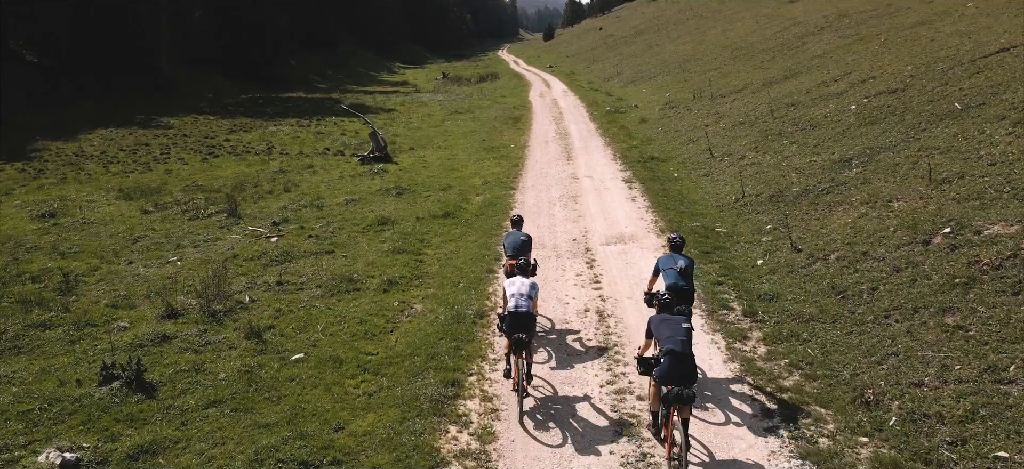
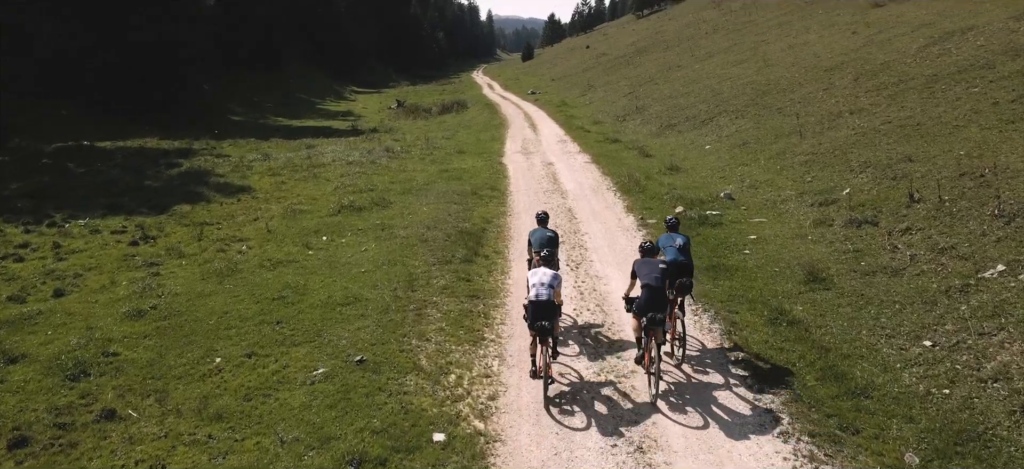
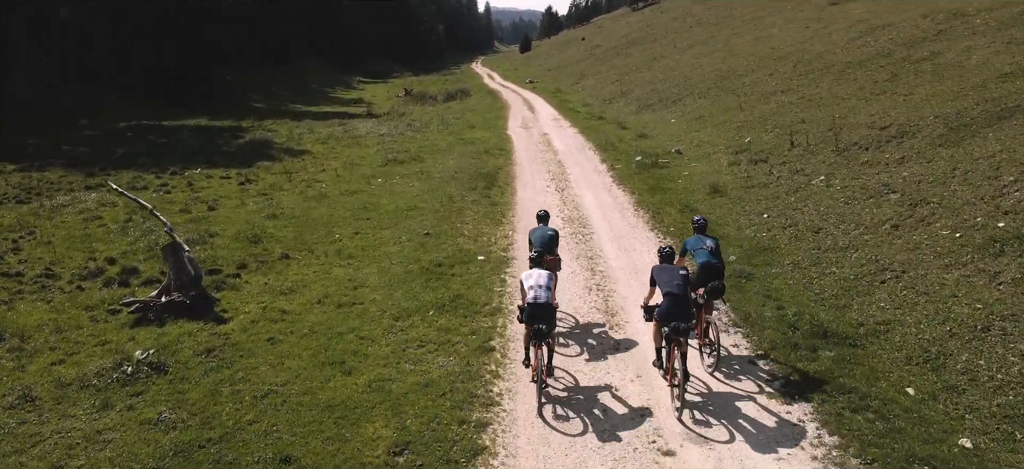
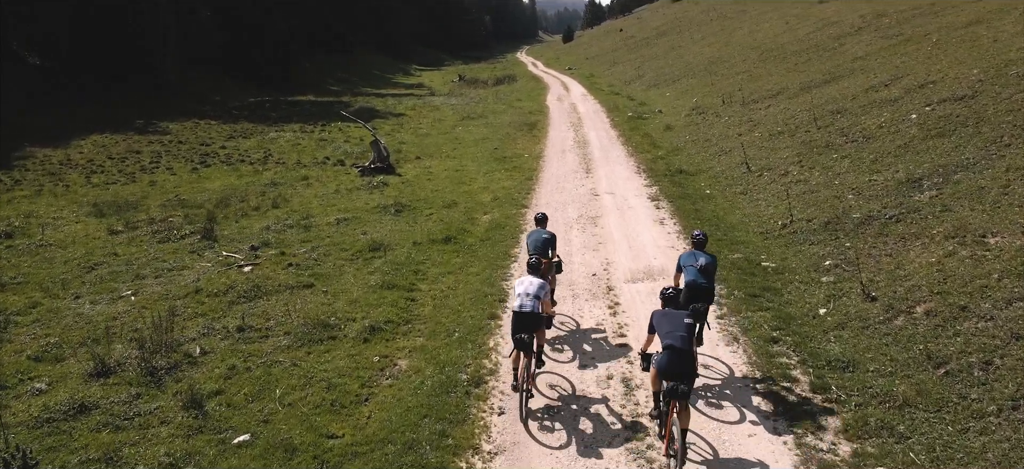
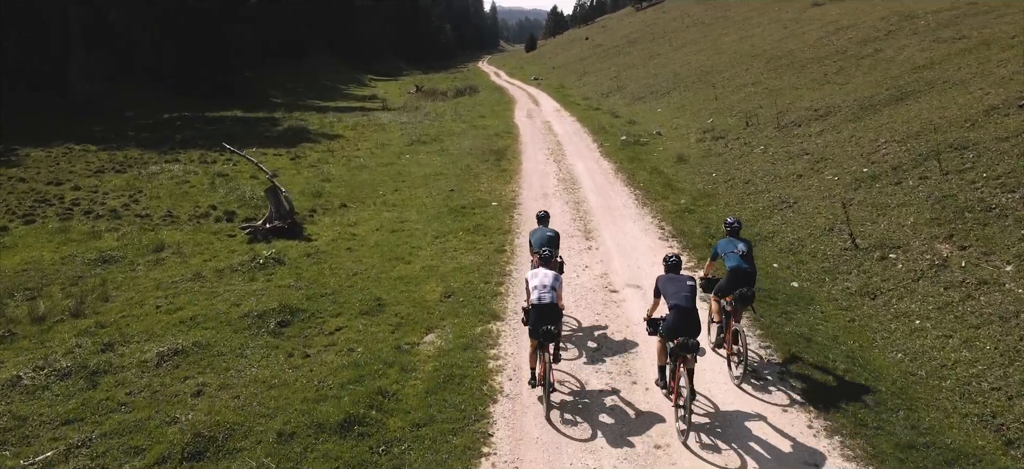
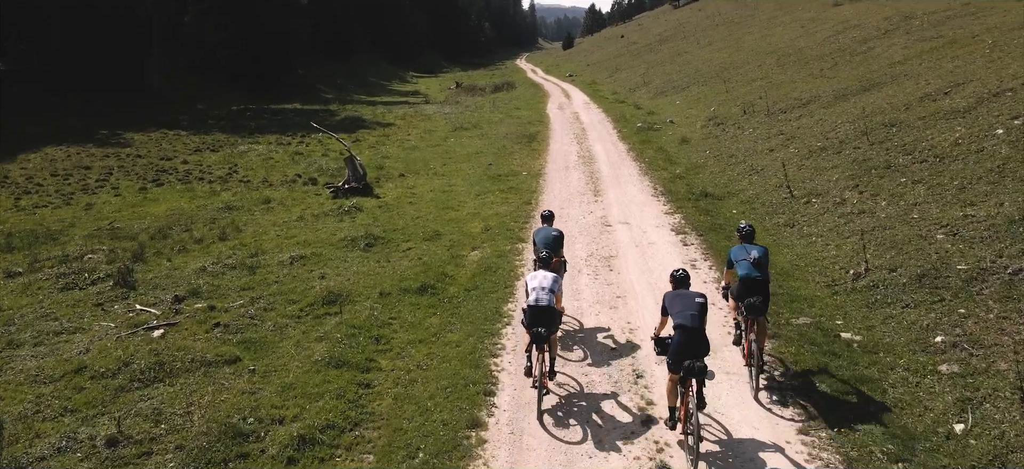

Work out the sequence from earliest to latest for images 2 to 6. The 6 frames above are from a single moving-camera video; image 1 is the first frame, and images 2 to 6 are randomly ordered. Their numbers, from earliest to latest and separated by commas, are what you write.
4, 6, 5, 3, 2
